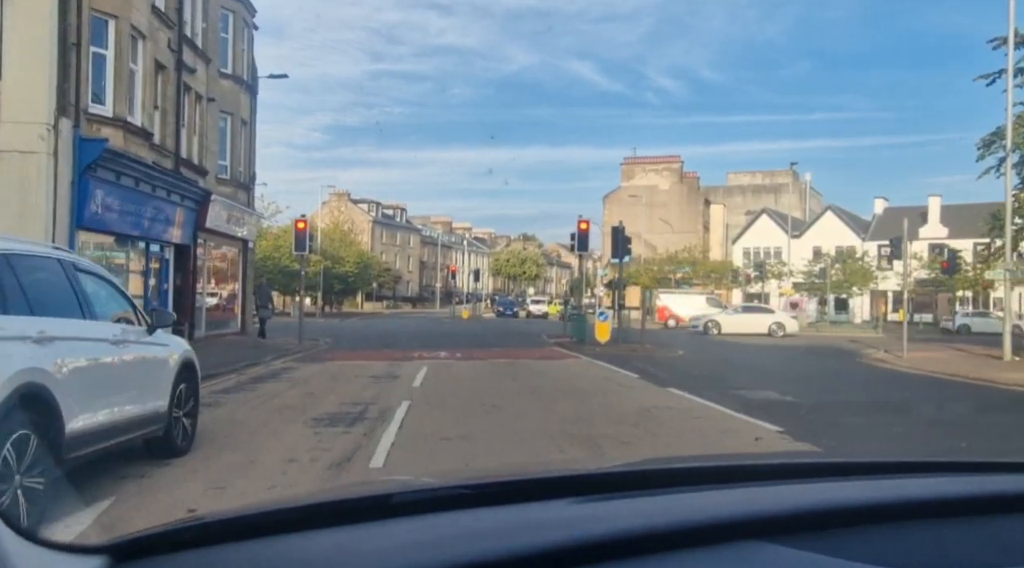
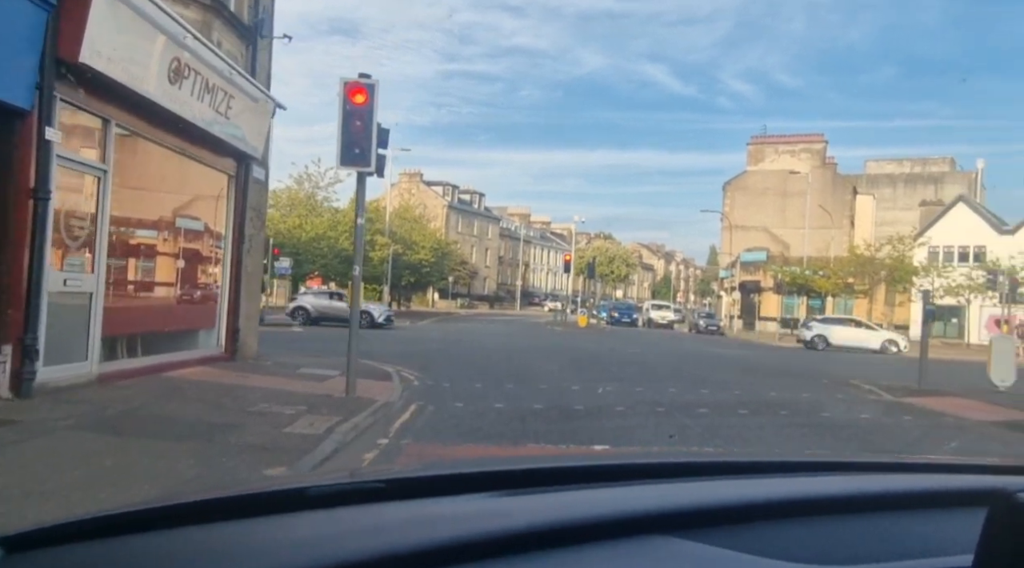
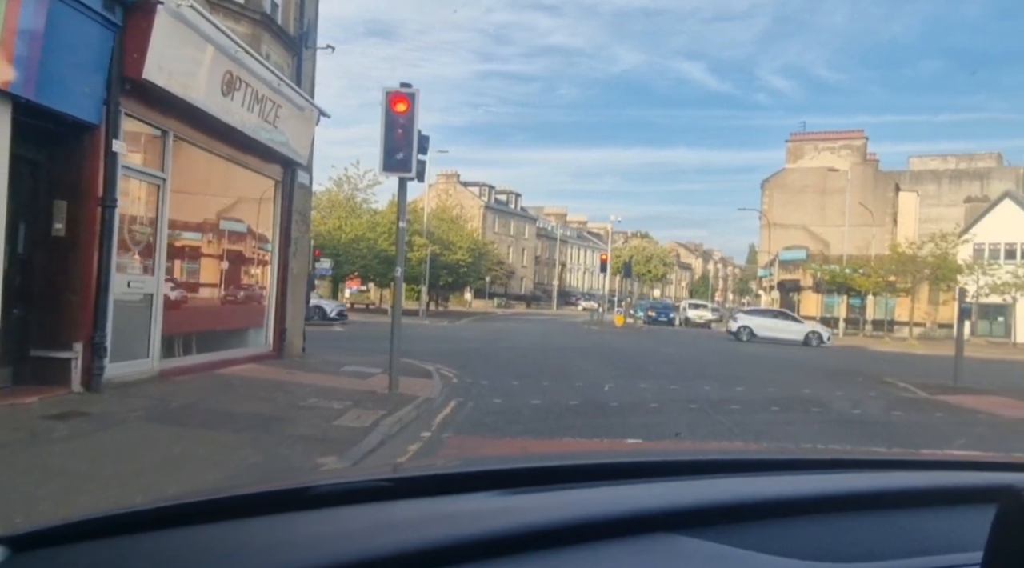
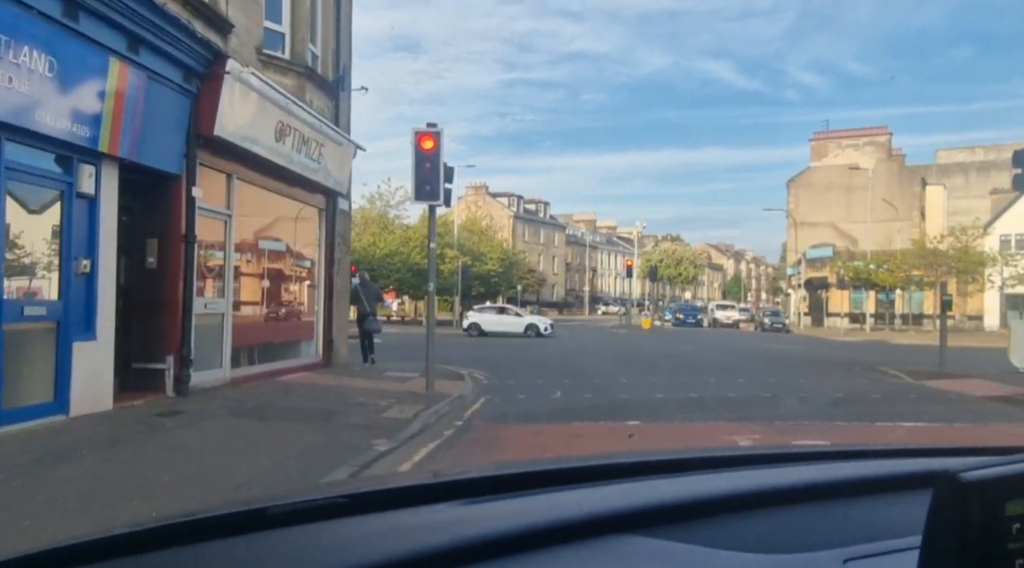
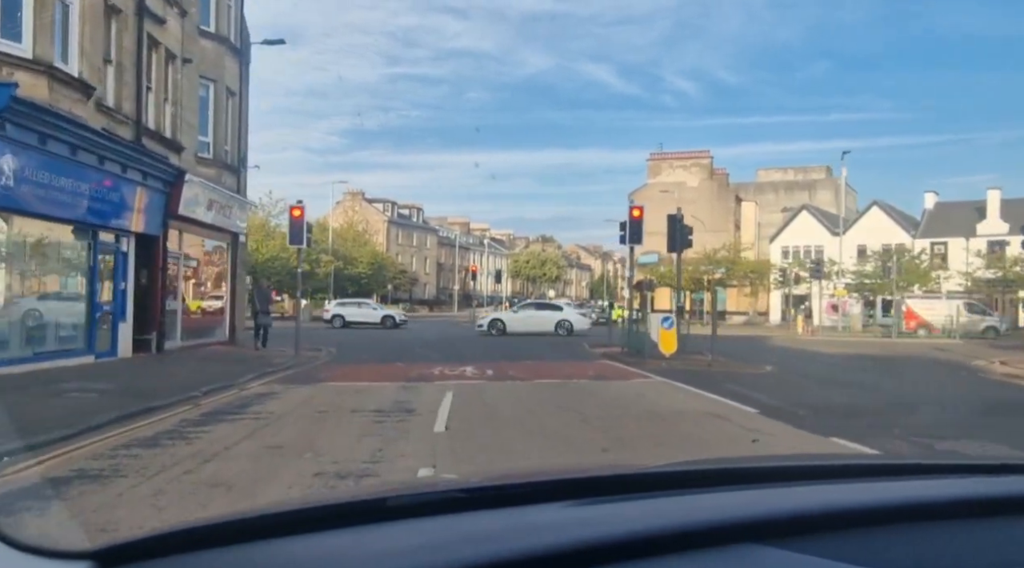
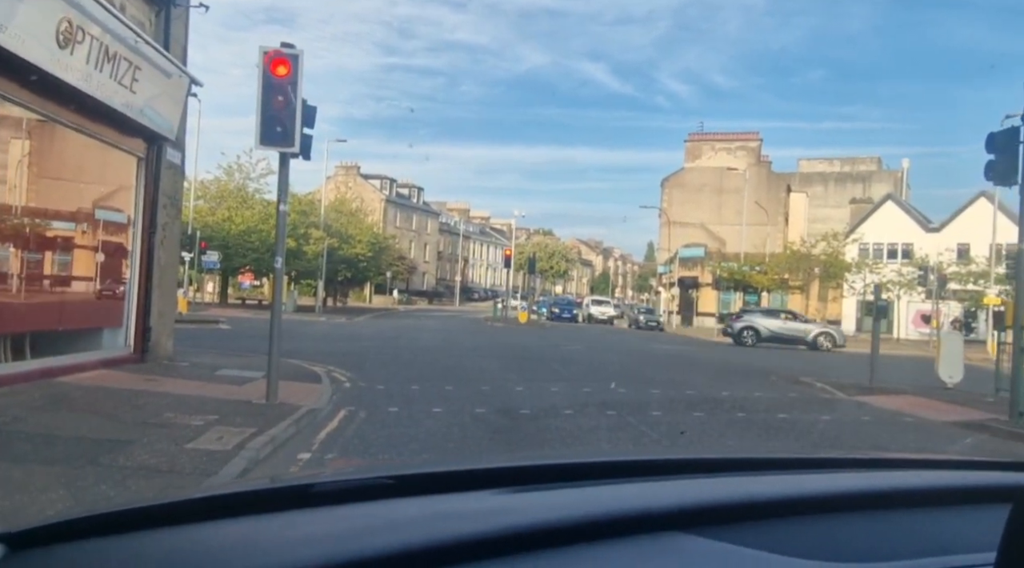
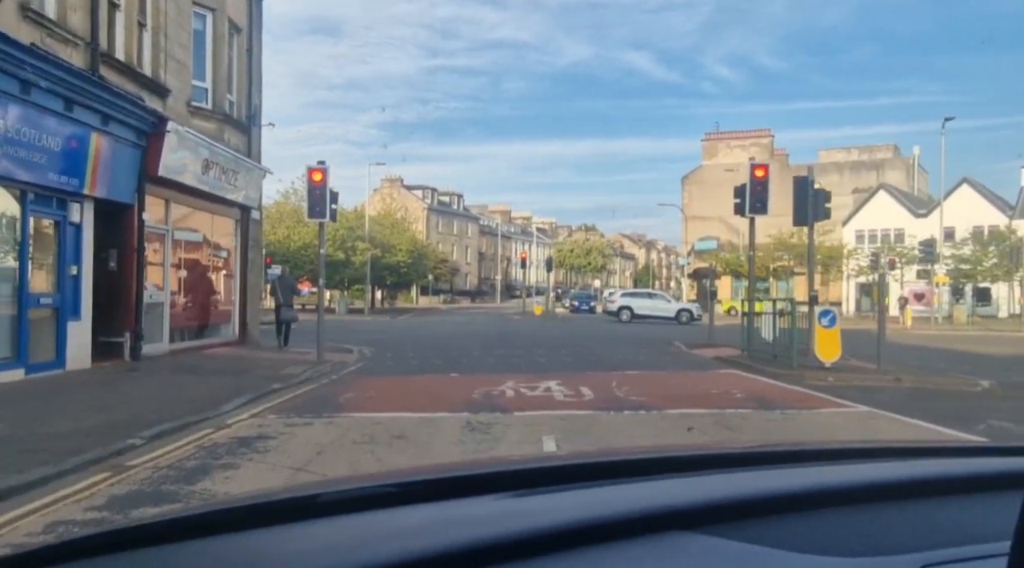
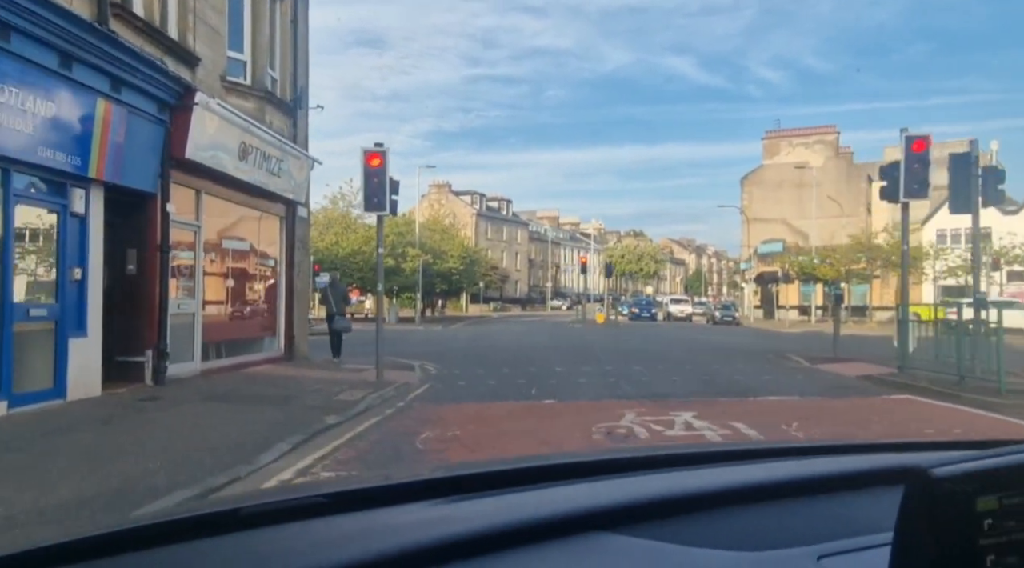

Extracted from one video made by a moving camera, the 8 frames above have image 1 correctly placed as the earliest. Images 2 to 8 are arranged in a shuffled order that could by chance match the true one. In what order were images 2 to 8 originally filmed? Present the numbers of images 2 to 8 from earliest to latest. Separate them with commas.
5, 7, 8, 4, 3, 2, 6
